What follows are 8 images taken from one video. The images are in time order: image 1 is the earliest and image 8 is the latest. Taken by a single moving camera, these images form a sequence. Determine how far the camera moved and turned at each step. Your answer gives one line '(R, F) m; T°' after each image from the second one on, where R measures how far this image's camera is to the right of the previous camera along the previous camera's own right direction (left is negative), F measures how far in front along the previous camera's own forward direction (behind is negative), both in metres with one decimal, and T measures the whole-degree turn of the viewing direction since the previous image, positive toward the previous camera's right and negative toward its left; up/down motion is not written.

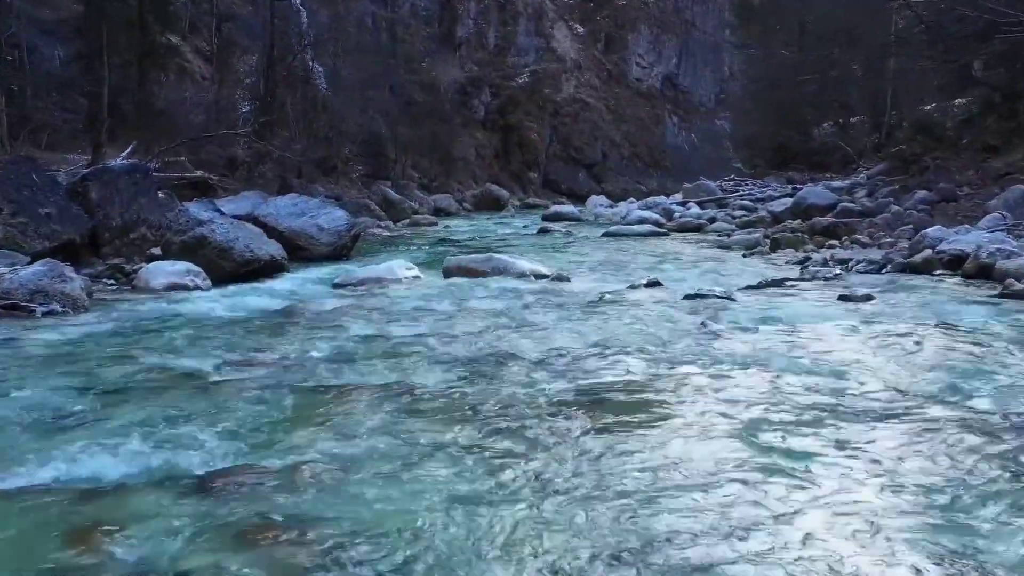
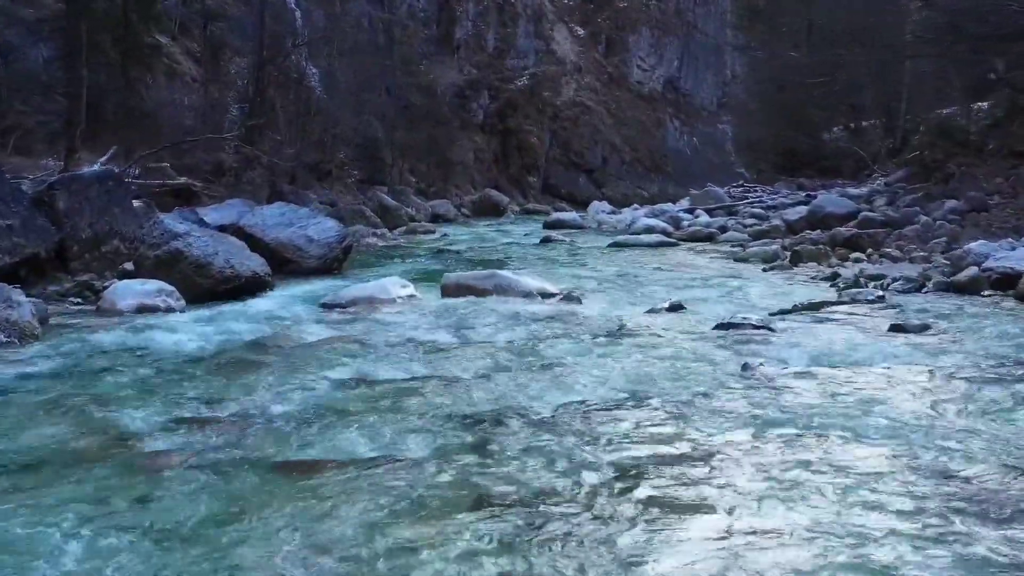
(-0.1, +0.9) m; 0°
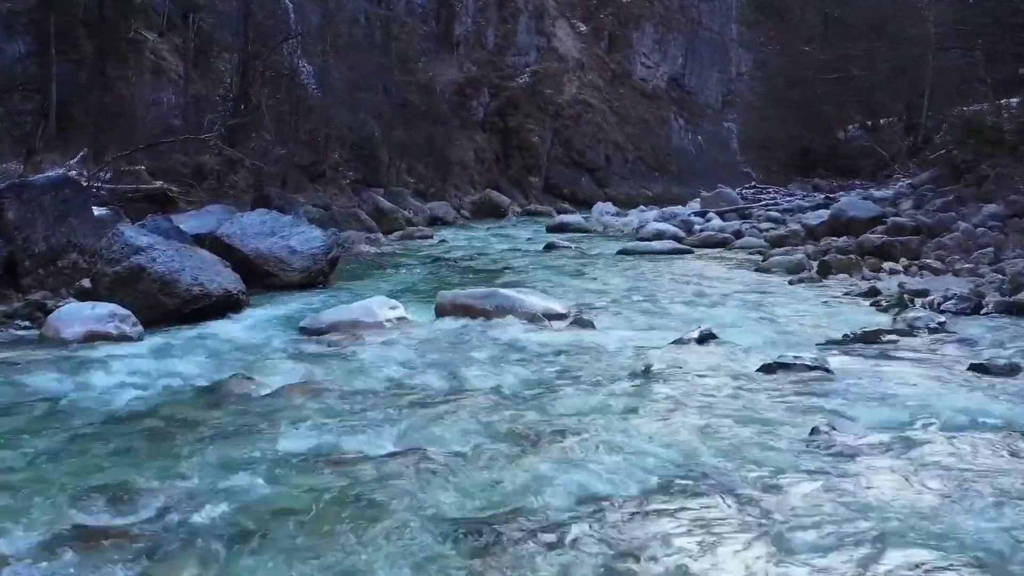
(0.0, +1.1) m; 0°
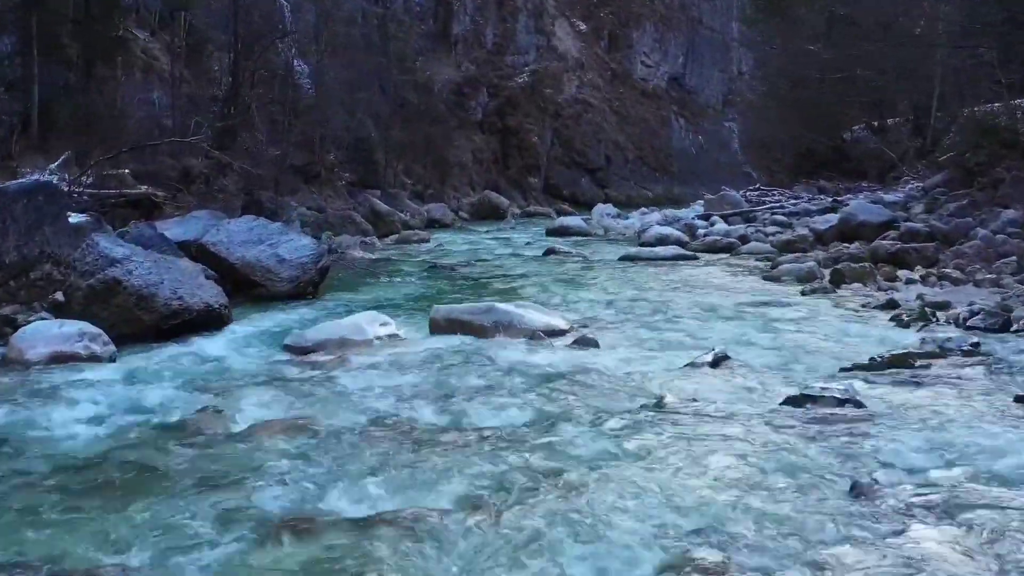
(0.0, +0.5) m; 0°
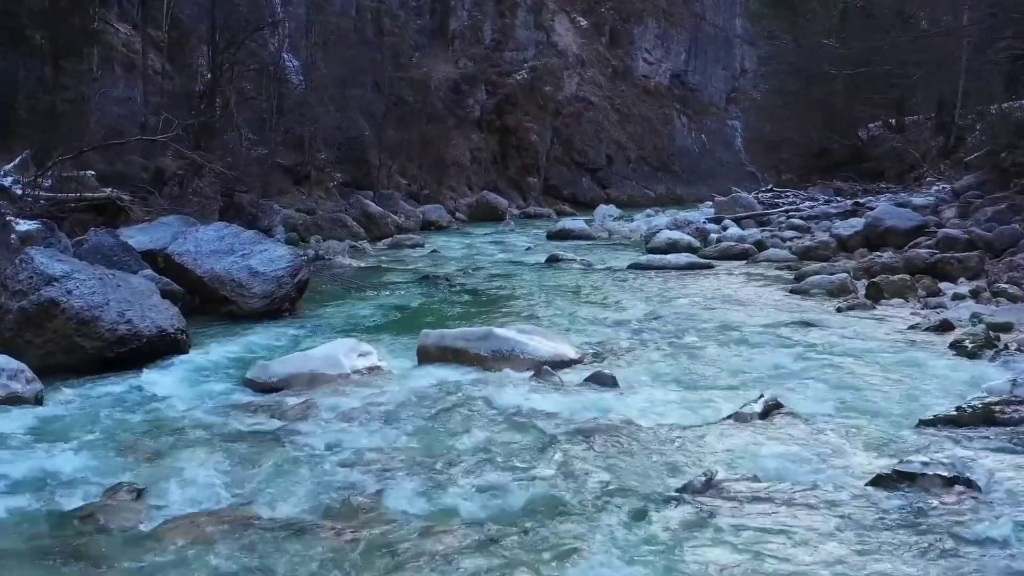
(0.0, +1.1) m; 0°
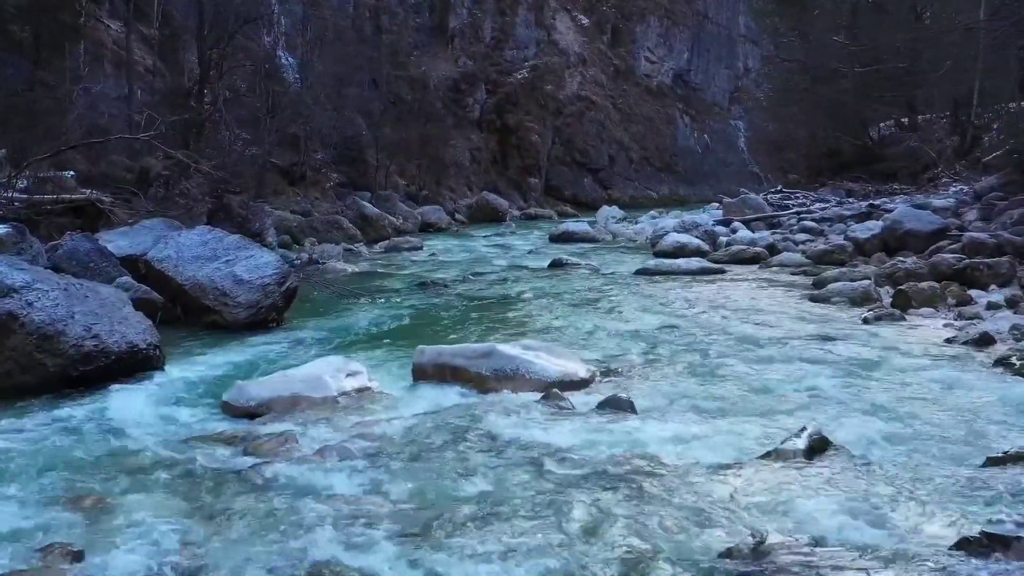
(0.0, +0.6) m; 0°
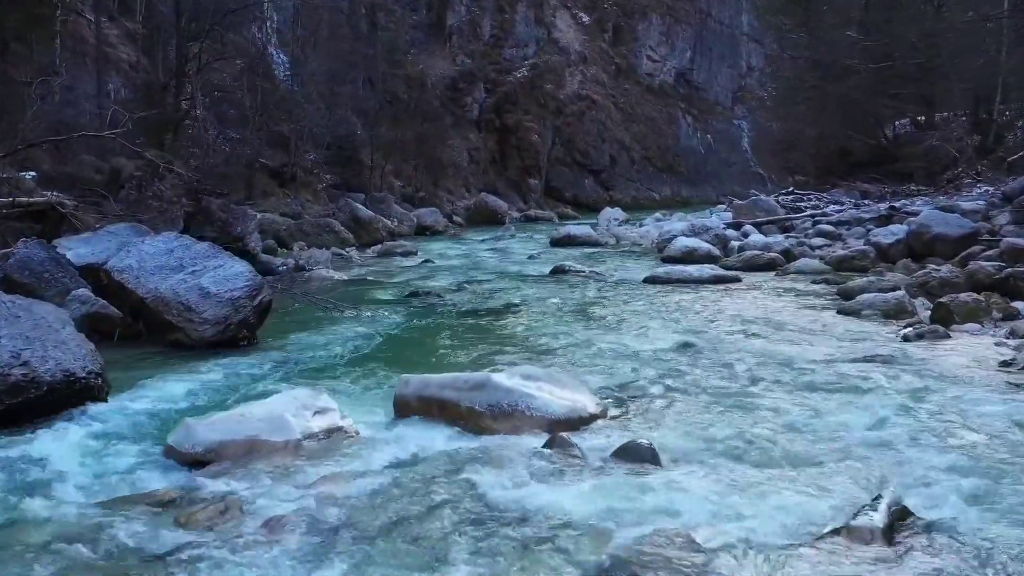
(0.0, +0.9) m; 0°
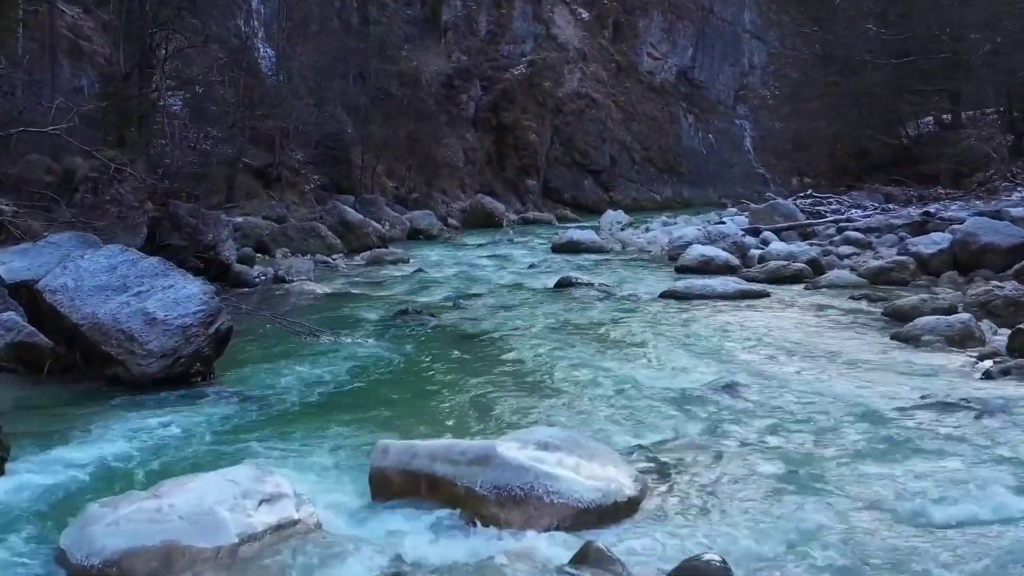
(-0.1, +1.3) m; 0°
